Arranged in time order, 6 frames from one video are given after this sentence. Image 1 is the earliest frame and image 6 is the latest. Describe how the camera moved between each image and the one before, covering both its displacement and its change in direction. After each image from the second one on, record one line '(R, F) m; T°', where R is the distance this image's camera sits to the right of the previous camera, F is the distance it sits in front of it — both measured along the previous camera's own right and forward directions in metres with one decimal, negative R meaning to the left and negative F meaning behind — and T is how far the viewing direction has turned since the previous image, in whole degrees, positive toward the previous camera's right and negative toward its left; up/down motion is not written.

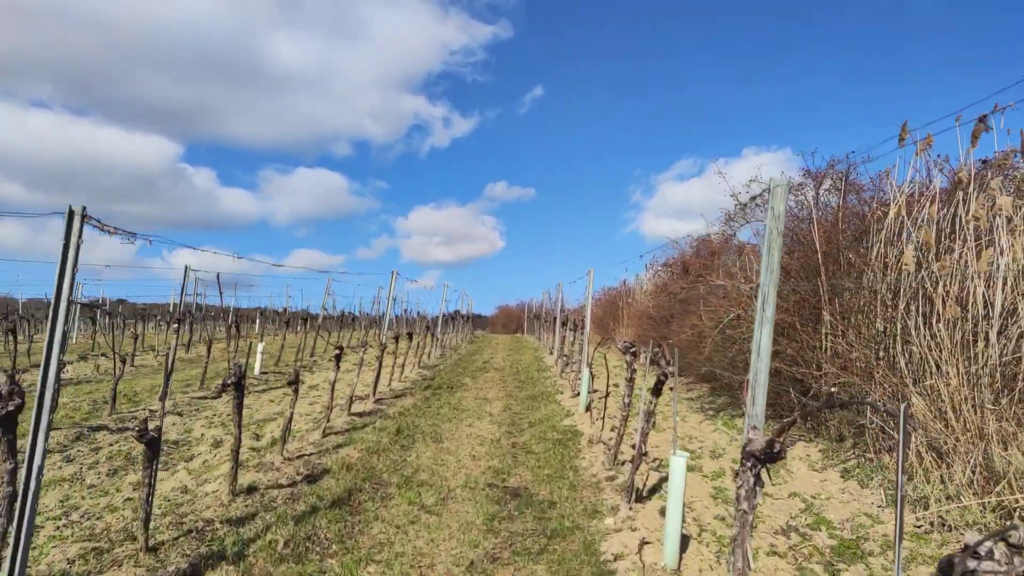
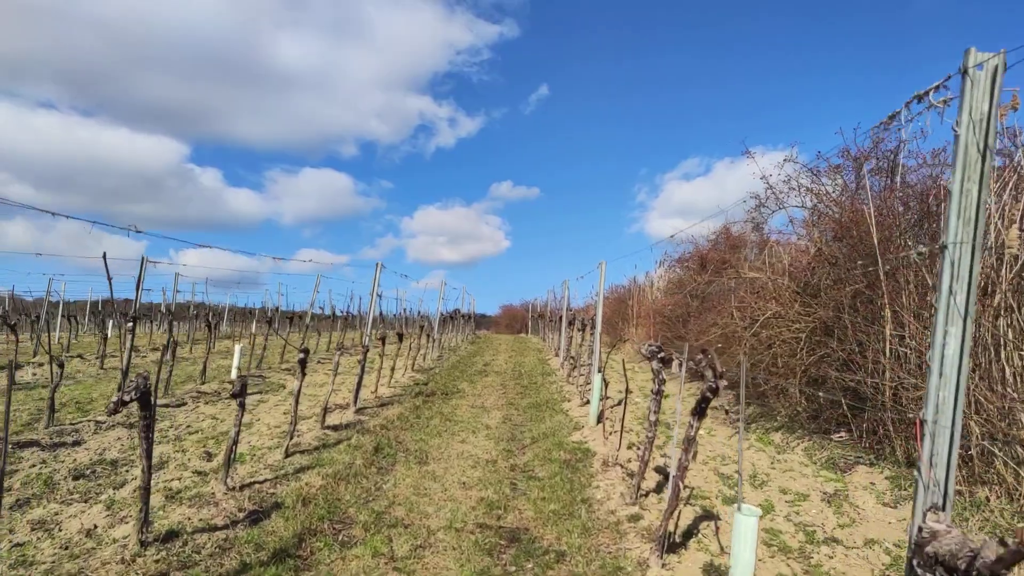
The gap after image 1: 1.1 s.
(0.0, +1.3) m; 0°
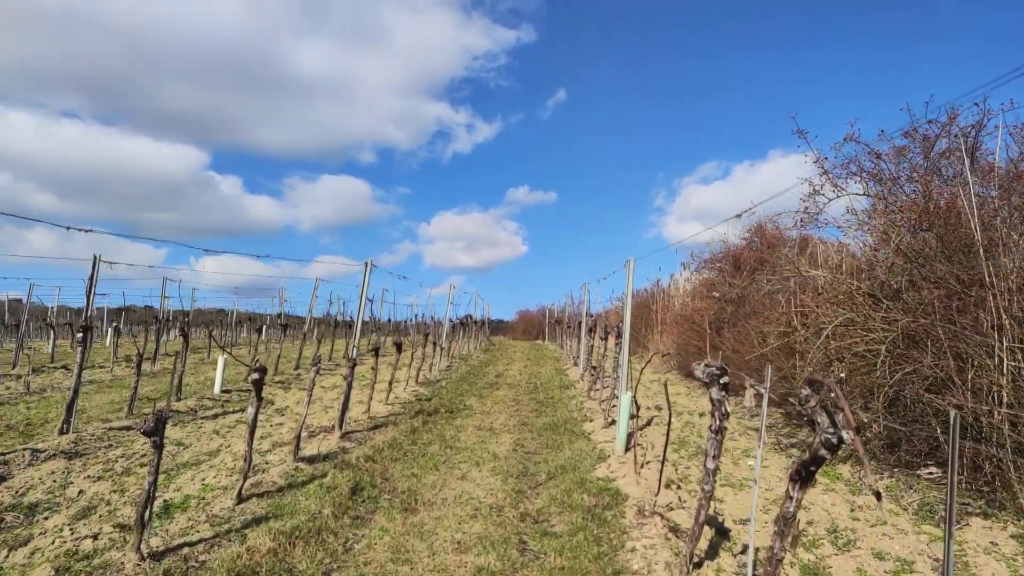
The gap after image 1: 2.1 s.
(+0.1, +1.3) m; -1°
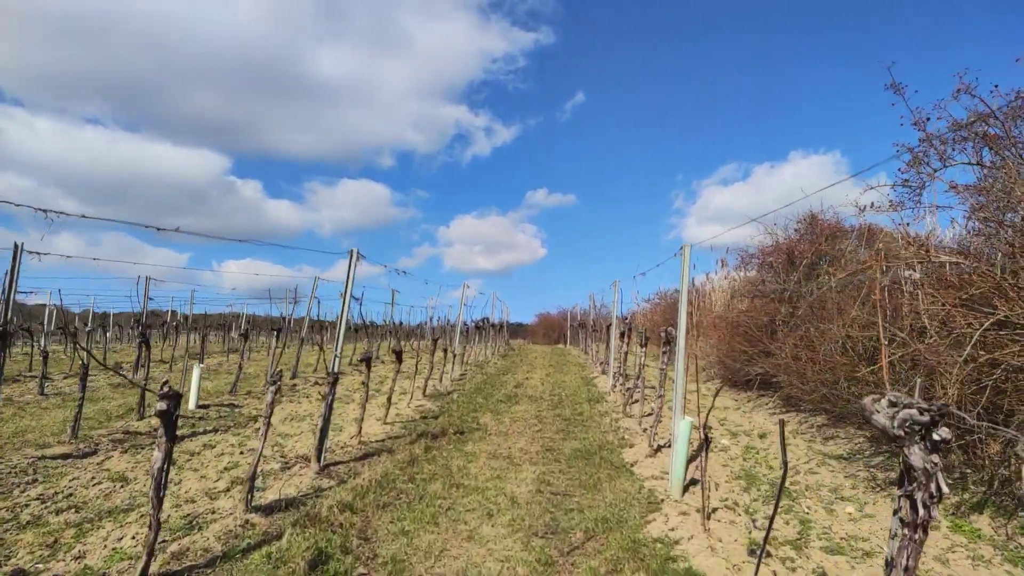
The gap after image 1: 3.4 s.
(0.0, +1.6) m; -1°
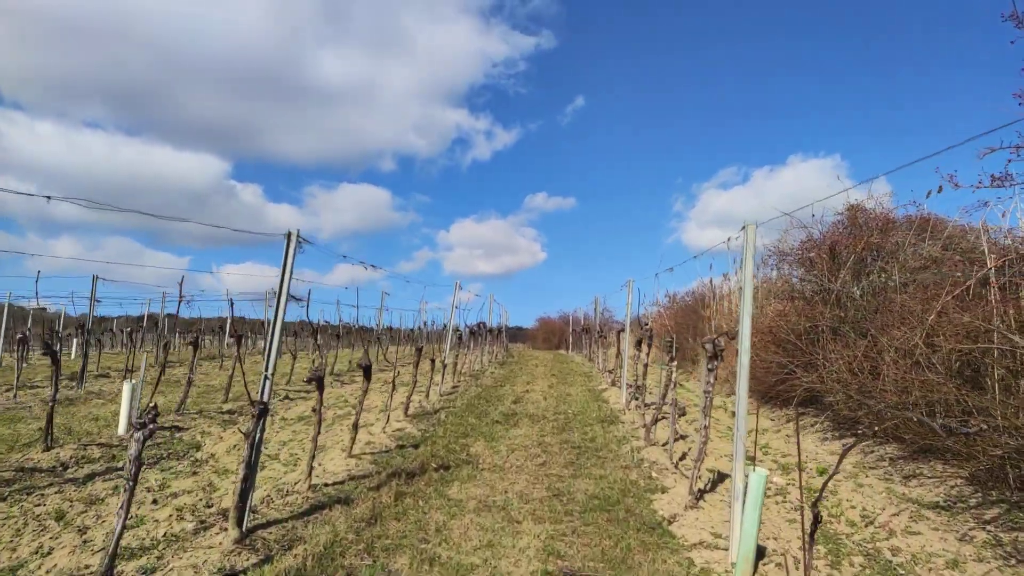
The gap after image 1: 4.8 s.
(0.0, +1.7) m; 0°
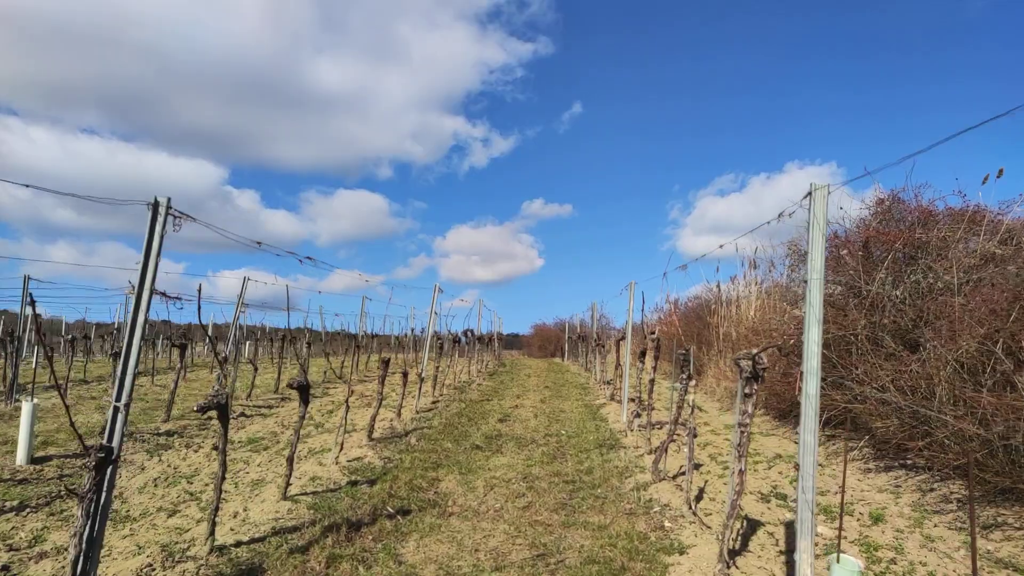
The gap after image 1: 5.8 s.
(+0.1, +1.3) m; 0°
